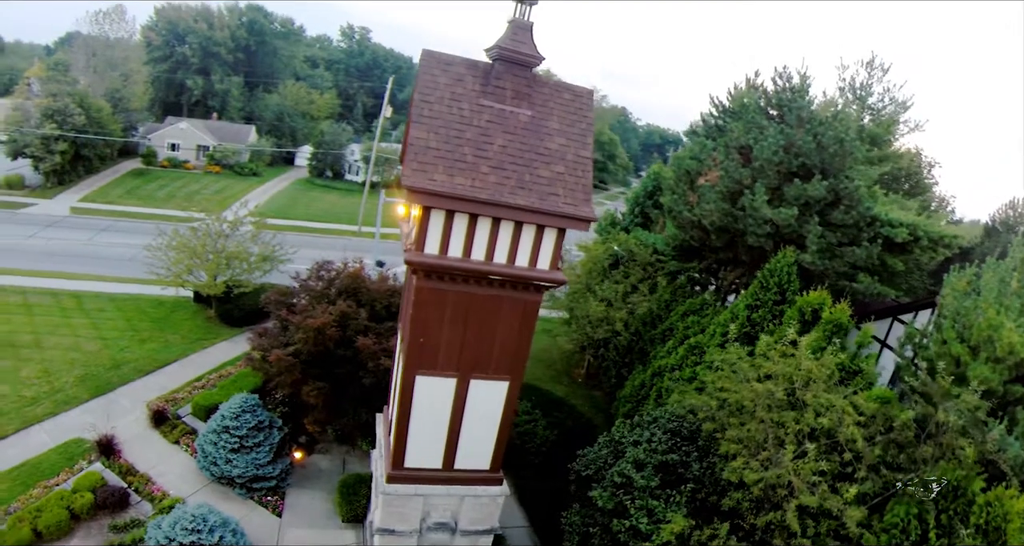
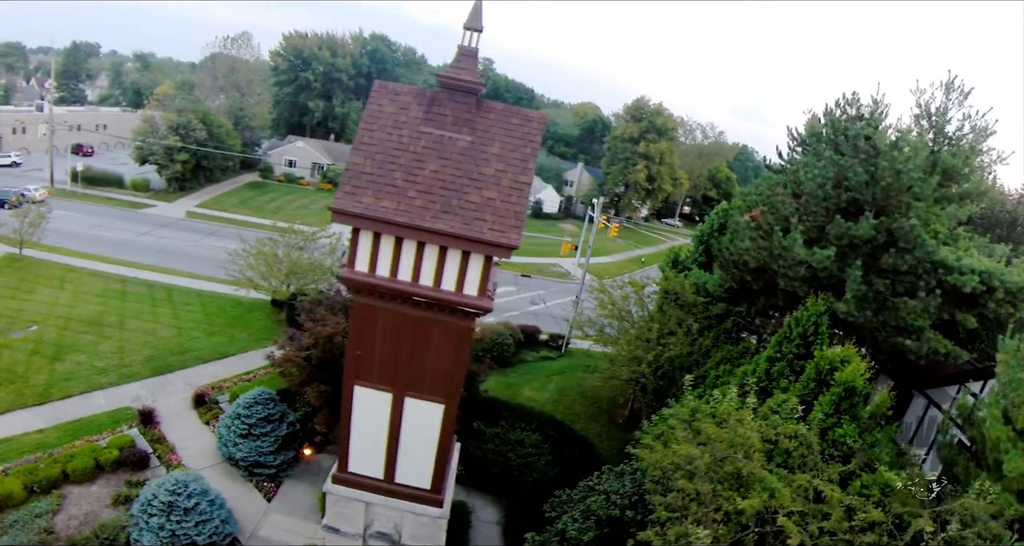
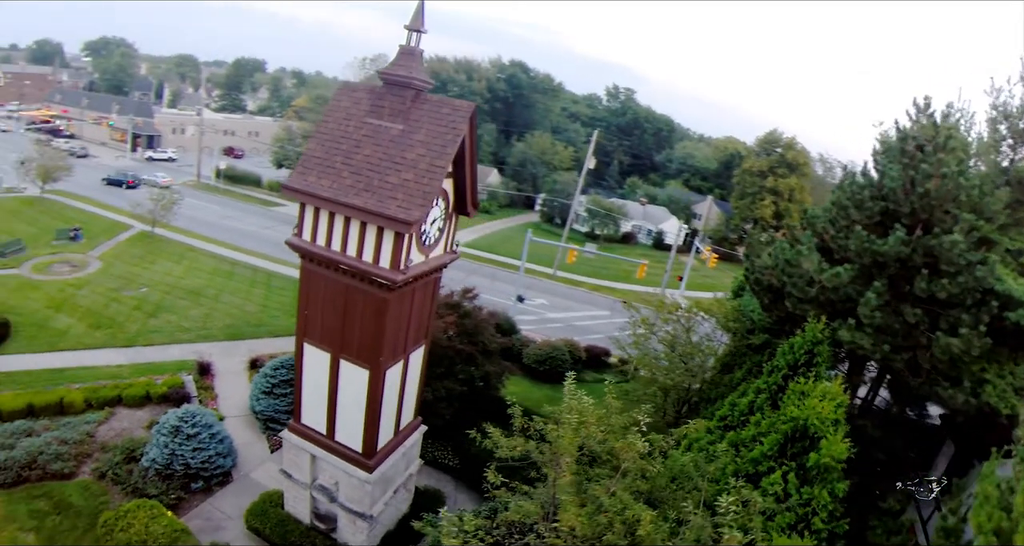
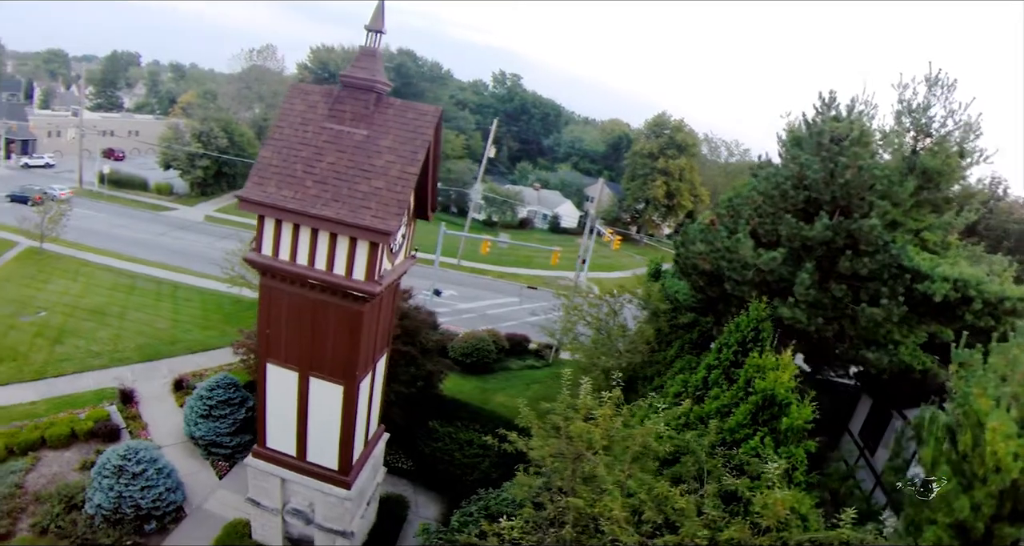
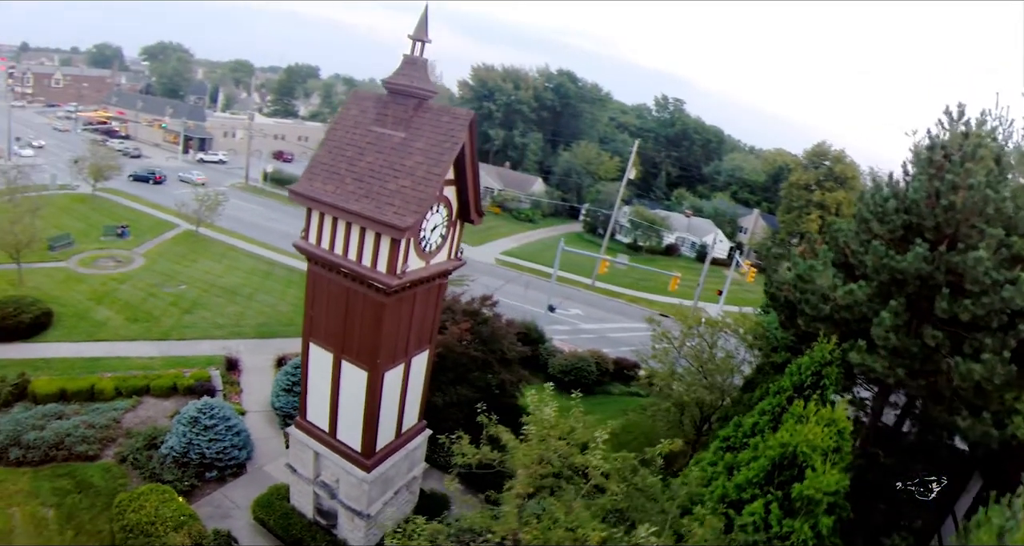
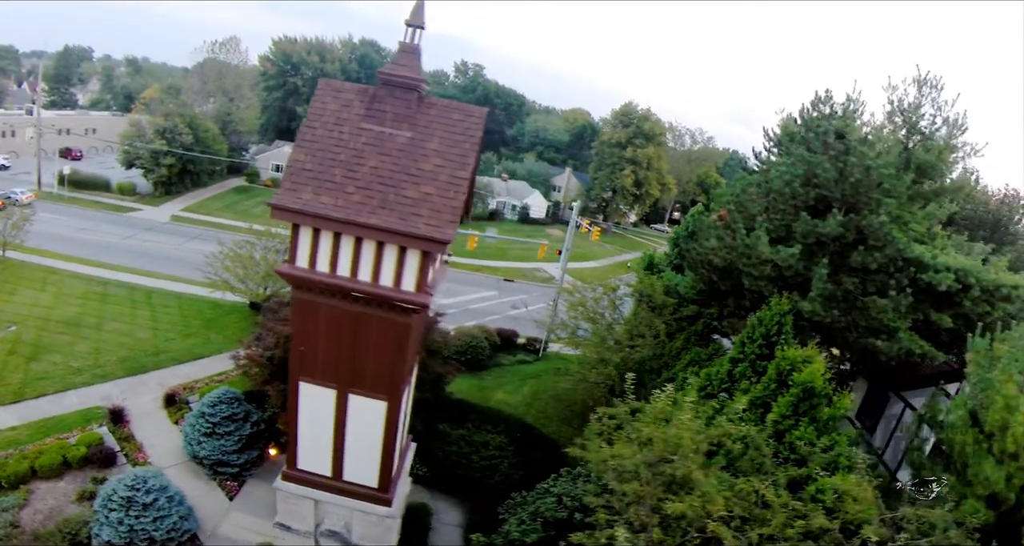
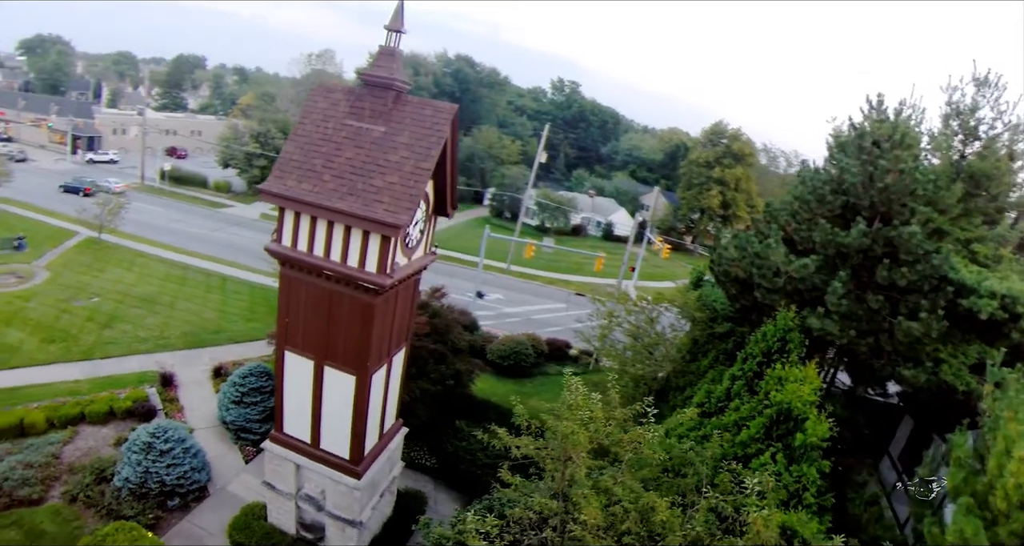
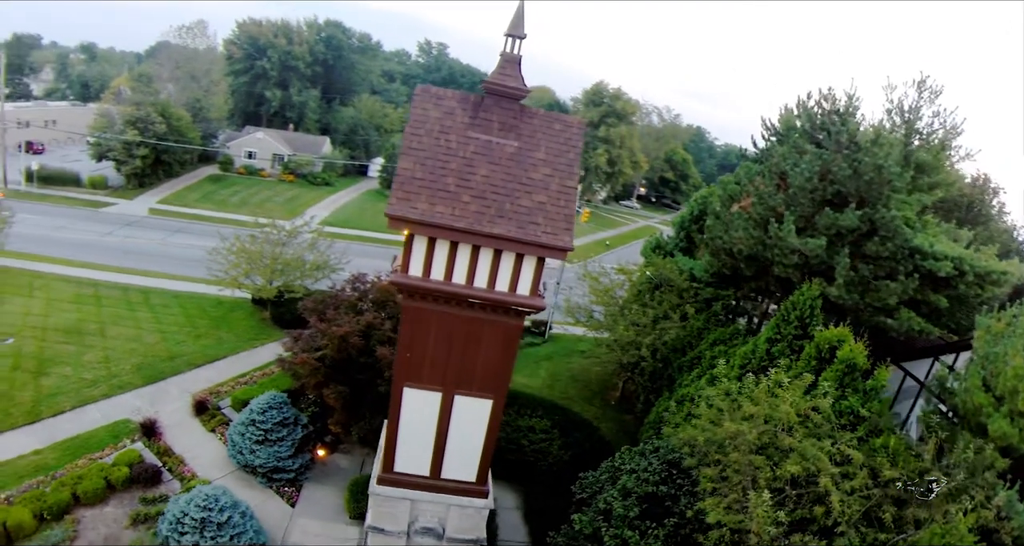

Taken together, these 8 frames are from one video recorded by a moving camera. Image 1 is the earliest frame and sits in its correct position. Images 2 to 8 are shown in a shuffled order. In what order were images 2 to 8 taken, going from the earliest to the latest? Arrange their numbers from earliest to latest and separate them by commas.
8, 2, 6, 4, 7, 3, 5
